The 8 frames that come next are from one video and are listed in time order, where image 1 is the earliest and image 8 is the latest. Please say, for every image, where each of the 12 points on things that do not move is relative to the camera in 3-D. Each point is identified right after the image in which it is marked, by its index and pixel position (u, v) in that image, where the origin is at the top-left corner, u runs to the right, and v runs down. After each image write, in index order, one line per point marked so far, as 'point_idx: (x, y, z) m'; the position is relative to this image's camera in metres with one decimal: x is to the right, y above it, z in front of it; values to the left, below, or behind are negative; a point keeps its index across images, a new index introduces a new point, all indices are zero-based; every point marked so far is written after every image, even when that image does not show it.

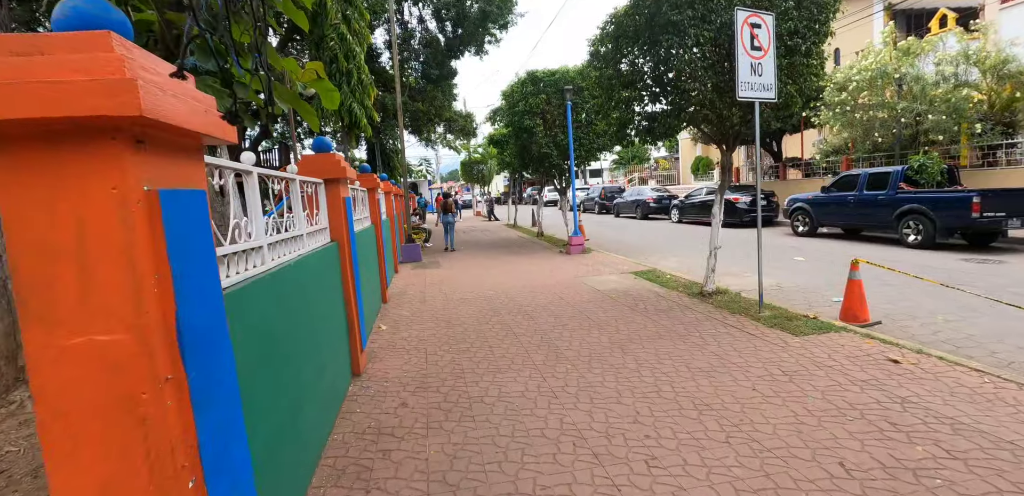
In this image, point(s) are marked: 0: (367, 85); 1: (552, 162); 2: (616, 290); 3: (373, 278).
0: (-3.1, +3.6, +11.4) m
1: (+1.0, +2.2, +13.4) m
2: (+1.6, -0.7, +8.3) m
3: (-1.9, -0.3, +6.8) m
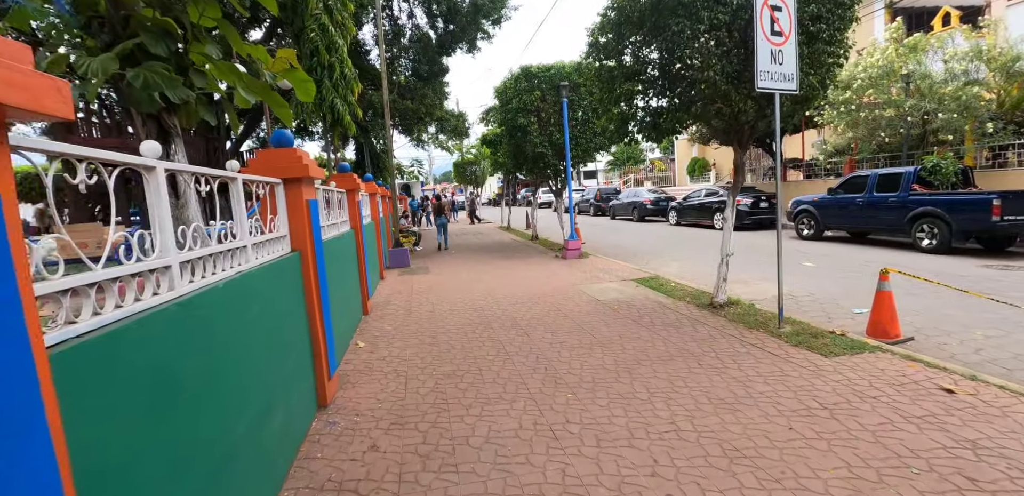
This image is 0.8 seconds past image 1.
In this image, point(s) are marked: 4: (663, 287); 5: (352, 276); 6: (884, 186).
0: (-3.3, +3.4, +10.7) m
1: (+0.8, +2.1, +12.7) m
2: (+1.5, -0.8, +7.7) m
3: (-1.9, -0.4, +6.1) m
4: (+2.4, -0.7, +8.2) m
5: (-2.0, -0.3, +6.4) m
6: (+8.3, +1.4, +11.7) m
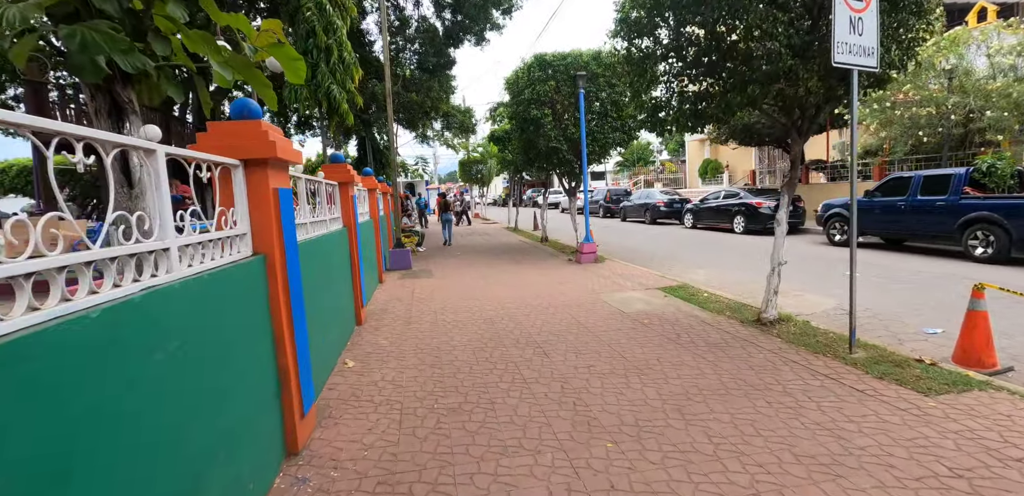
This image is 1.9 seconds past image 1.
0: (-3.0, +3.4, +9.8) m
1: (+1.1, +2.0, +11.8) m
2: (+1.7, -0.8, +6.7) m
3: (-1.8, -0.5, +5.2) m
4: (+2.5, -0.7, +7.2) m
5: (-1.8, -0.3, +5.5) m
6: (+8.5, +1.2, +10.7) m
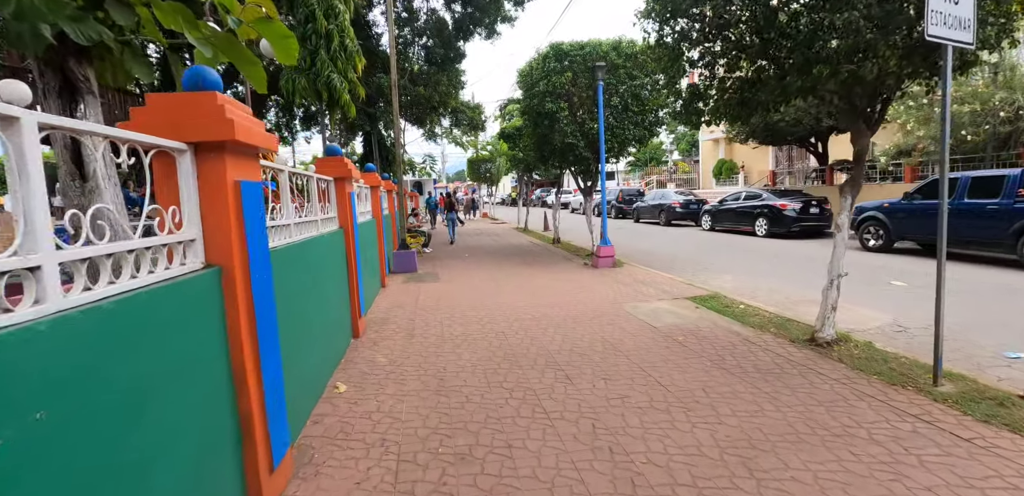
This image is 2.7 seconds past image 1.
0: (-2.7, +3.4, +9.1) m
1: (+1.4, +2.0, +11.0) m
2: (+1.9, -0.9, +6.0) m
3: (-1.6, -0.5, +4.5) m
4: (+2.7, -0.8, +6.5) m
5: (-1.7, -0.4, +4.8) m
6: (+8.8, +1.1, +9.9) m
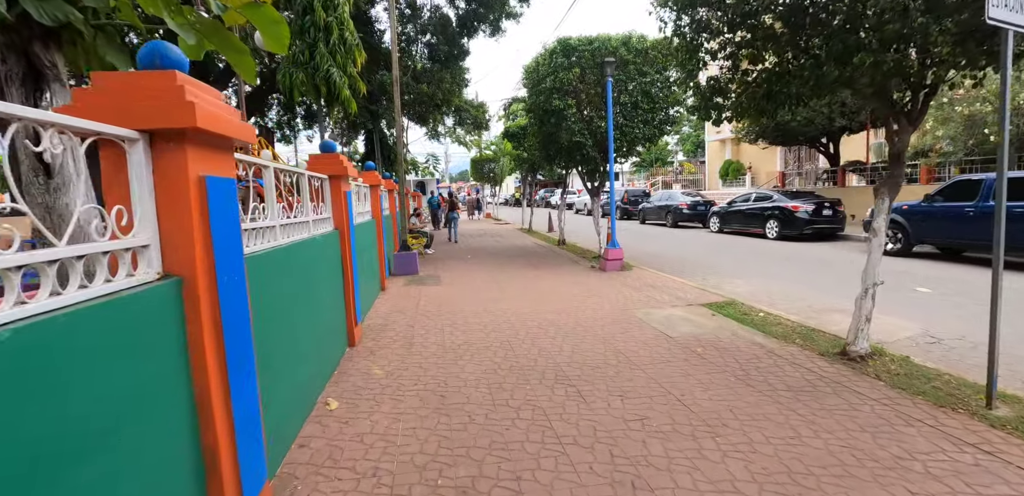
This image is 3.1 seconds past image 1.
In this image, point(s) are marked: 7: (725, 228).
0: (-2.6, +3.4, +8.8) m
1: (+1.5, +1.9, +10.6) m
2: (+2.0, -0.9, +5.6) m
3: (-1.6, -0.5, +4.1) m
4: (+2.8, -0.9, +6.1) m
5: (-1.6, -0.4, +4.5) m
6: (+8.9, +1.0, +9.5) m
7: (+7.4, +0.7, +18.4) m
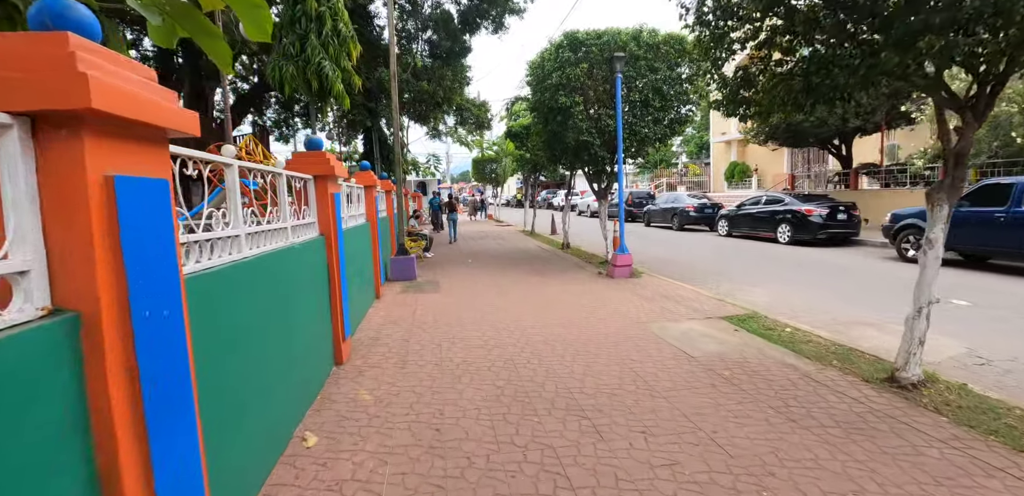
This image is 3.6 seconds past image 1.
0: (-2.6, +3.3, +8.2) m
1: (+1.5, +1.8, +10.1) m
2: (+2.0, -1.0, +5.1) m
3: (-1.5, -0.6, +3.6) m
4: (+2.8, -1.0, +5.5) m
5: (-1.6, -0.5, +3.9) m
6: (+8.9, +0.8, +8.9) m
7: (+7.5, +0.5, +17.8) m
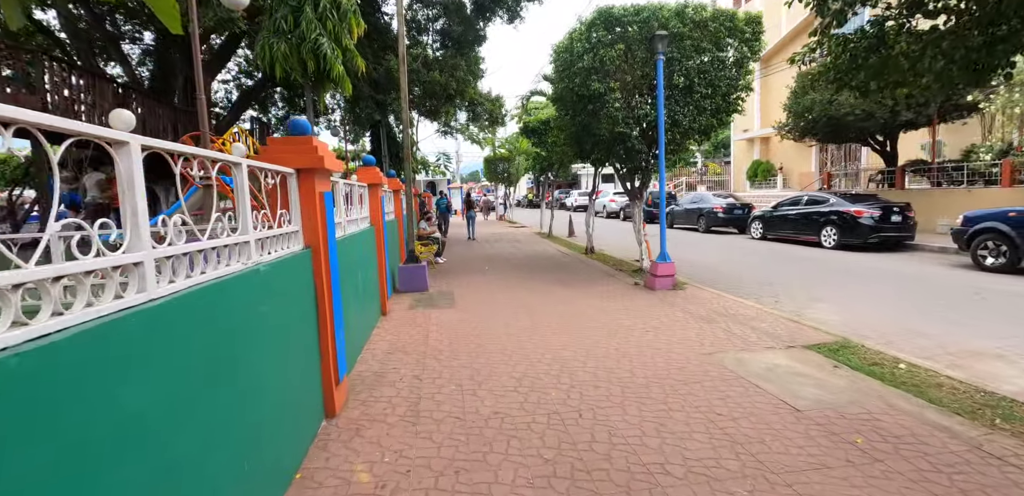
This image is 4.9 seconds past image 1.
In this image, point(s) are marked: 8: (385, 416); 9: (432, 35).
0: (-2.2, +3.2, +7.1) m
1: (+2.0, +1.7, +8.9) m
2: (+2.3, -1.2, +3.8) m
3: (-1.2, -0.7, +2.4) m
4: (+3.2, -1.1, +4.3) m
5: (-1.3, -0.6, +2.7) m
6: (+9.3, +0.7, +7.6) m
7: (+8.0, +0.4, +16.5) m
8: (-0.9, -1.2, +3.8) m
9: (-2.3, +6.1, +14.8) m
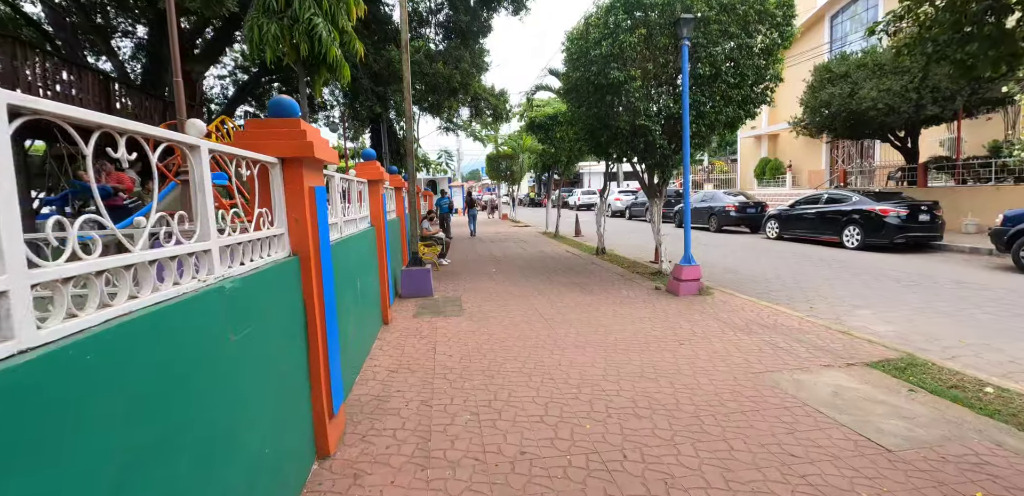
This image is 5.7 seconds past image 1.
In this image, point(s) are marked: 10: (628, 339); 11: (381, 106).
0: (-2.0, +3.2, +6.4) m
1: (+2.1, +1.7, +8.2) m
2: (+2.5, -1.2, +3.2) m
3: (-1.0, -0.8, +1.8) m
4: (+3.3, -1.1, +3.6) m
5: (-1.1, -0.6, +2.1) m
6: (+9.5, +0.7, +6.9) m
7: (+8.2, +0.4, +15.8) m
8: (-0.8, -1.3, +3.2) m
9: (-2.1, +6.0, +14.2) m
10: (+1.2, -1.0, +5.5) m
11: (-3.2, +3.5, +12.9) m
